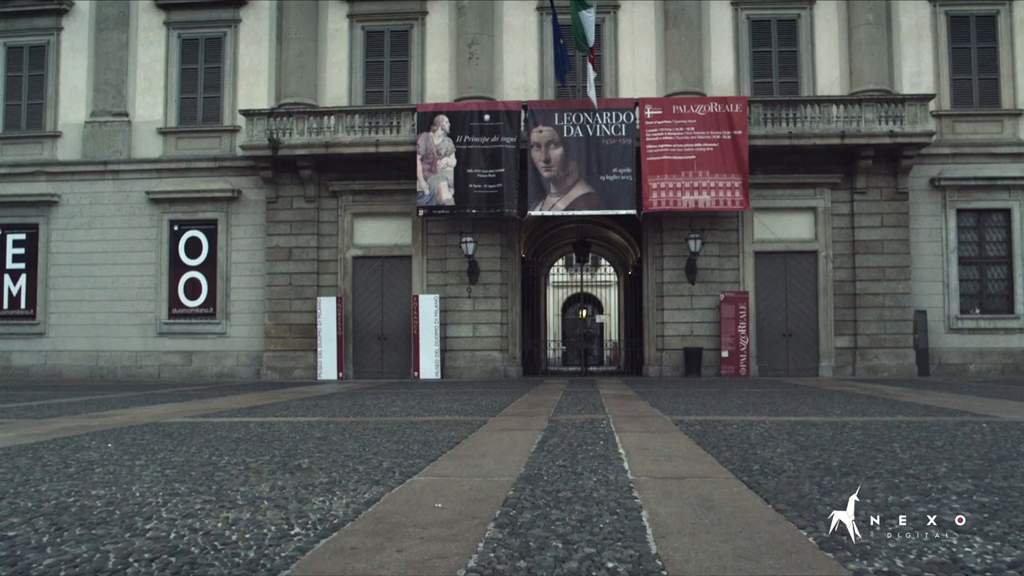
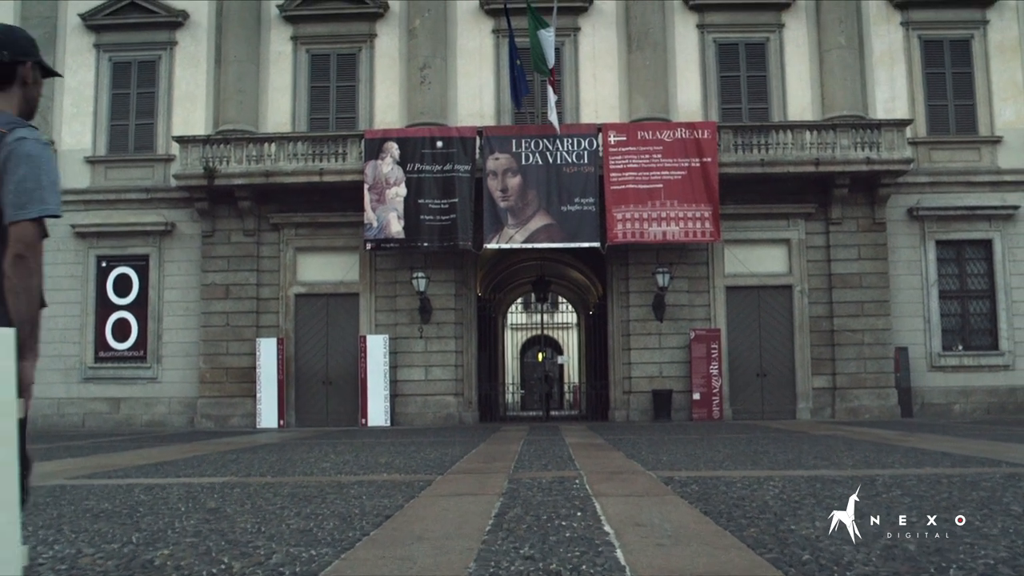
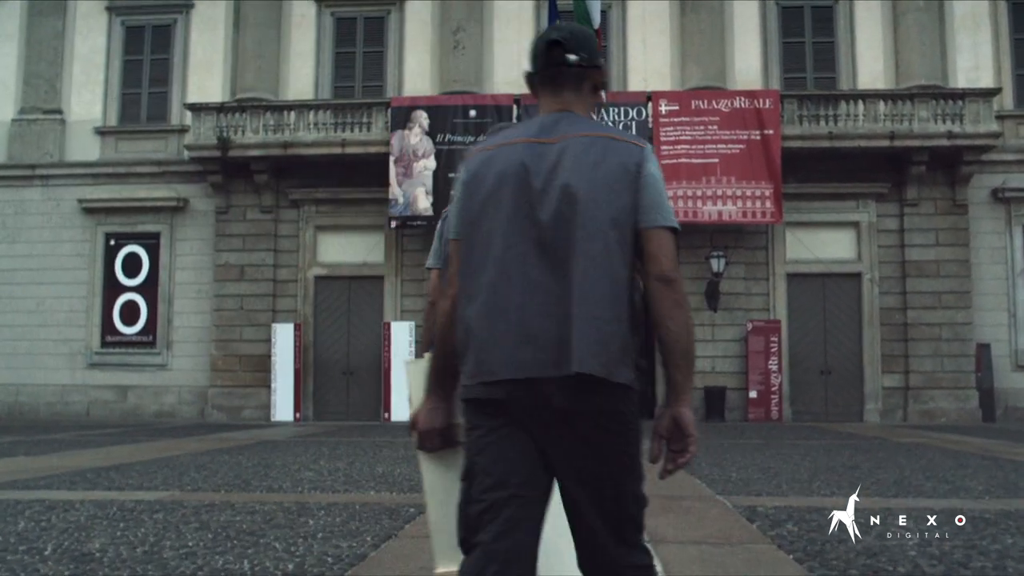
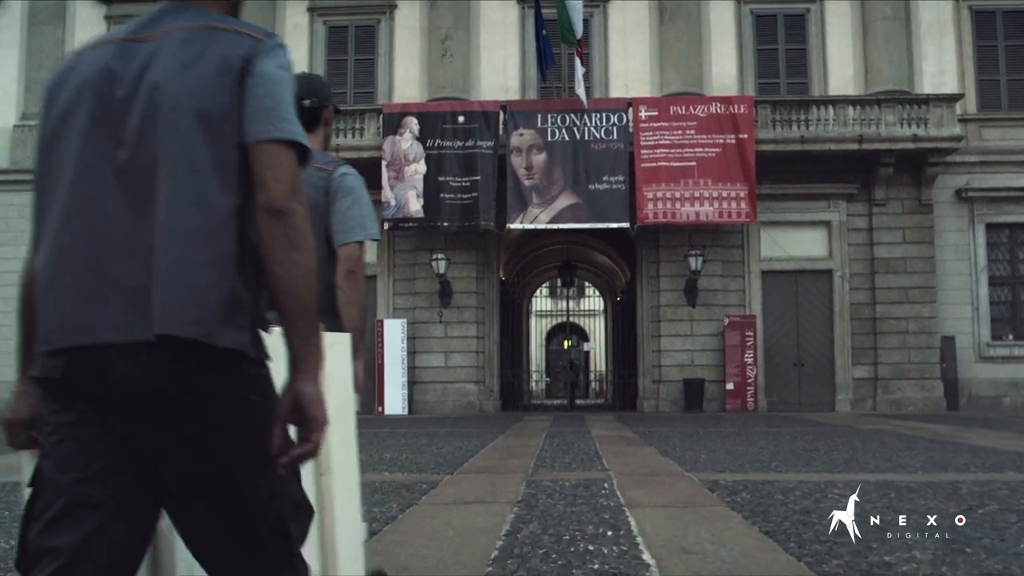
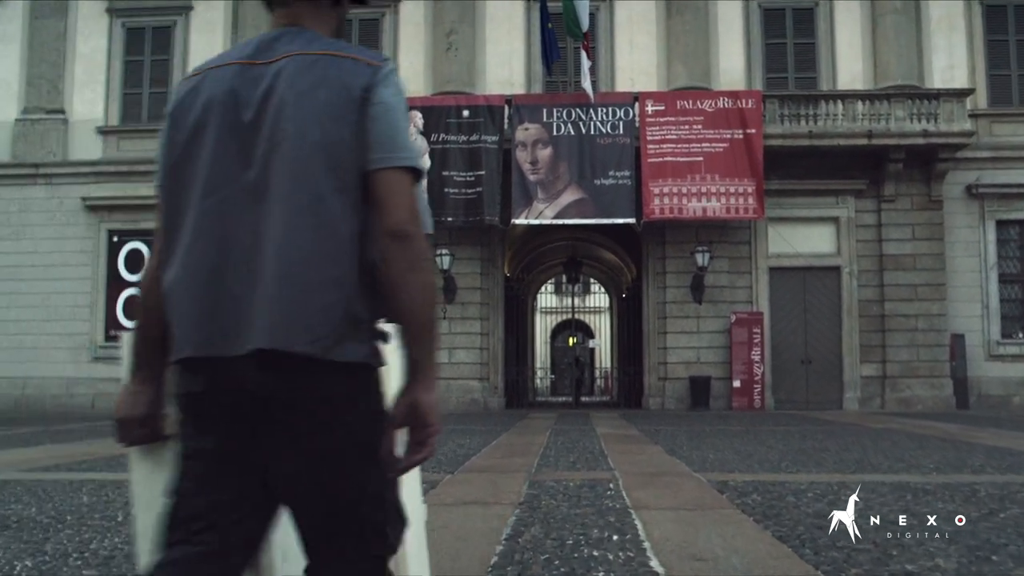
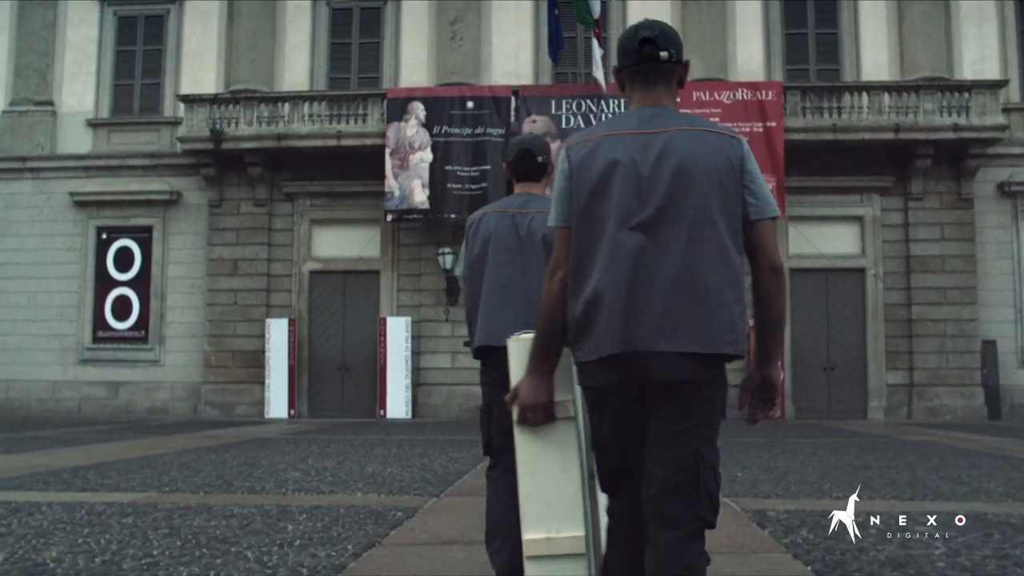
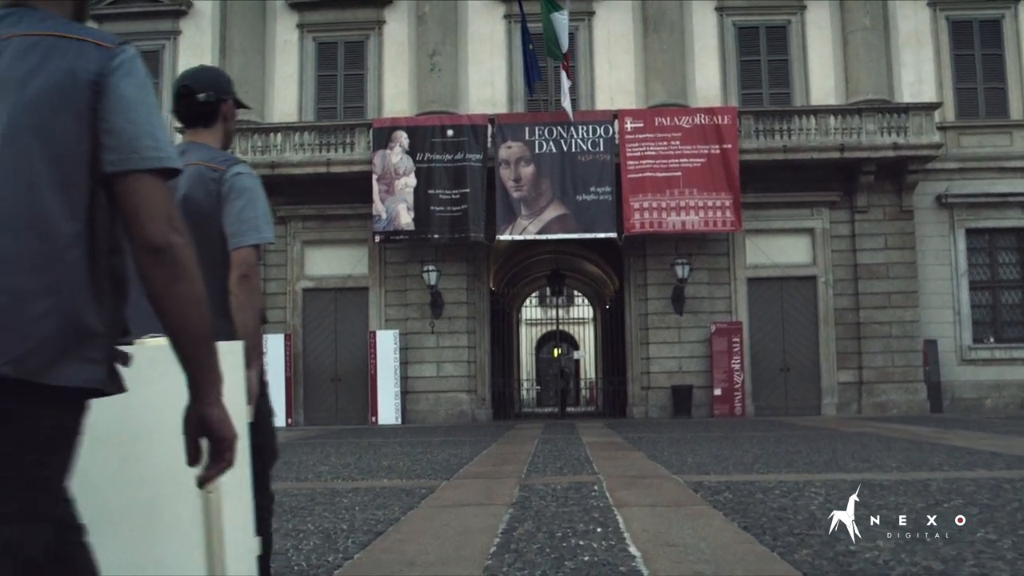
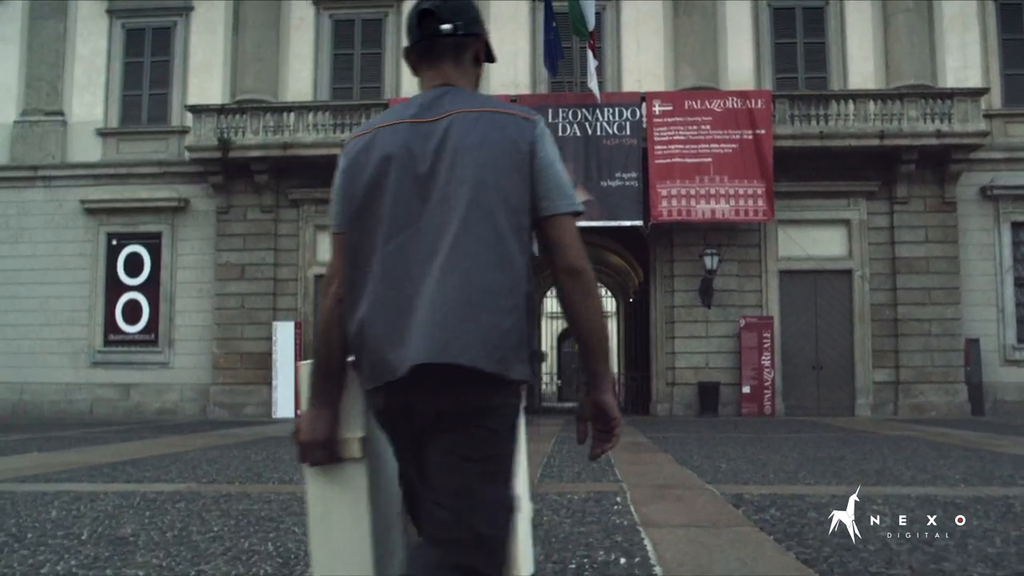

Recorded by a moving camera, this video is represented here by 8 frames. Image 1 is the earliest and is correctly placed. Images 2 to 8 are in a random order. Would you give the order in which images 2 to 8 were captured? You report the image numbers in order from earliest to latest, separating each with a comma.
2, 7, 4, 5, 8, 3, 6
